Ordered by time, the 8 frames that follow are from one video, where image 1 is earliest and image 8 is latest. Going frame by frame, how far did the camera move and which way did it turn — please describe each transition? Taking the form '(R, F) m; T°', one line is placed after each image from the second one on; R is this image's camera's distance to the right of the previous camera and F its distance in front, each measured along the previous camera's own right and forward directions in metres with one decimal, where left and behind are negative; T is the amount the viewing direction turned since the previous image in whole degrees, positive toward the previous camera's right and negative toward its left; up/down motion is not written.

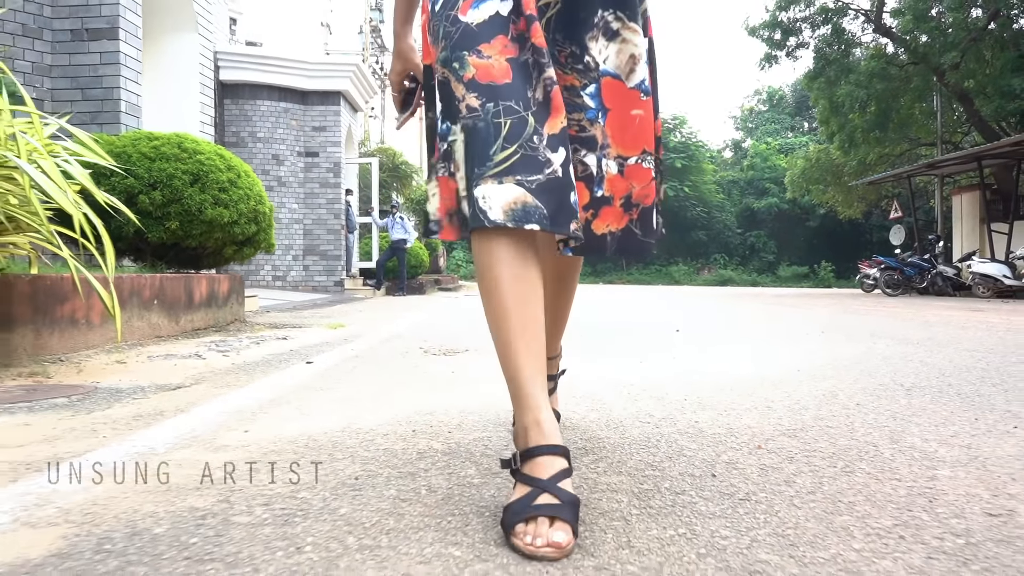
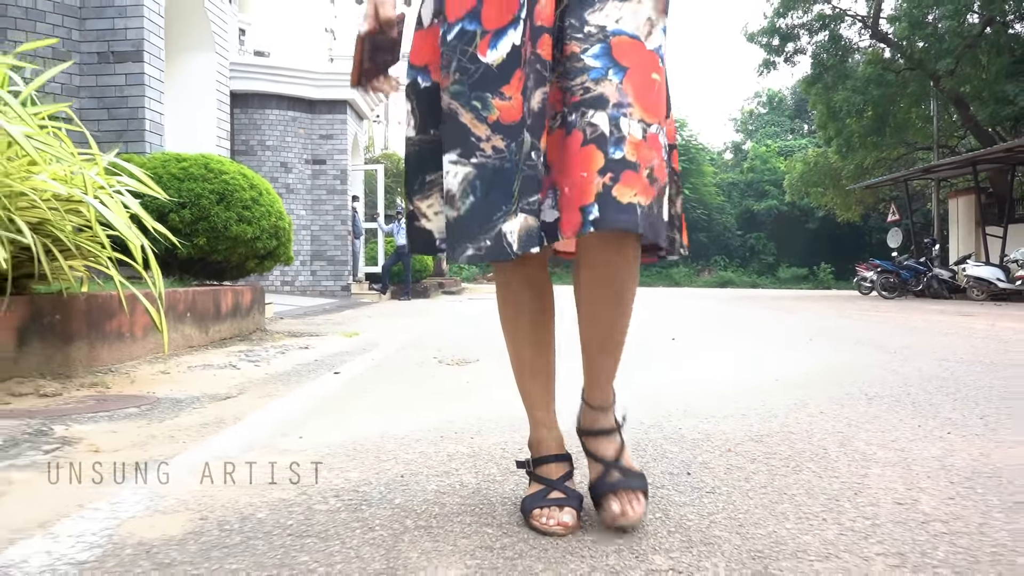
(0.0, -0.3) m; 0°
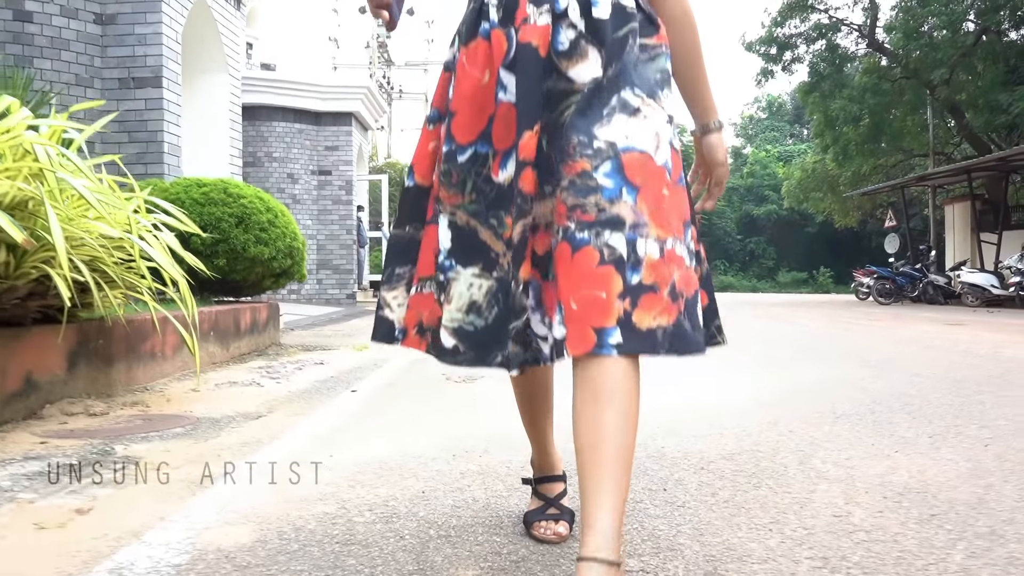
(0.0, -0.3) m; 0°
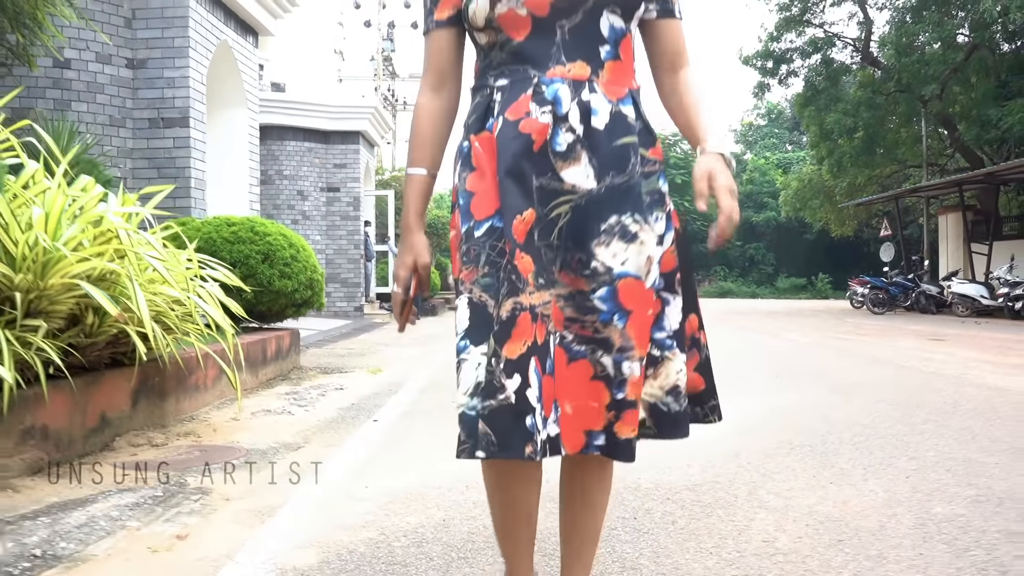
(0.0, -0.5) m; 0°
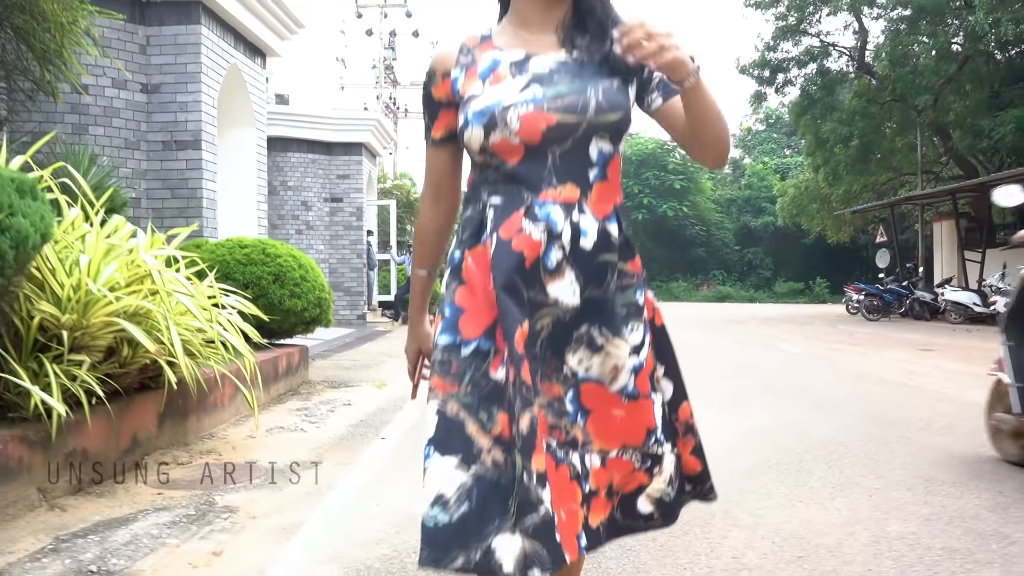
(0.0, -0.3) m; 0°
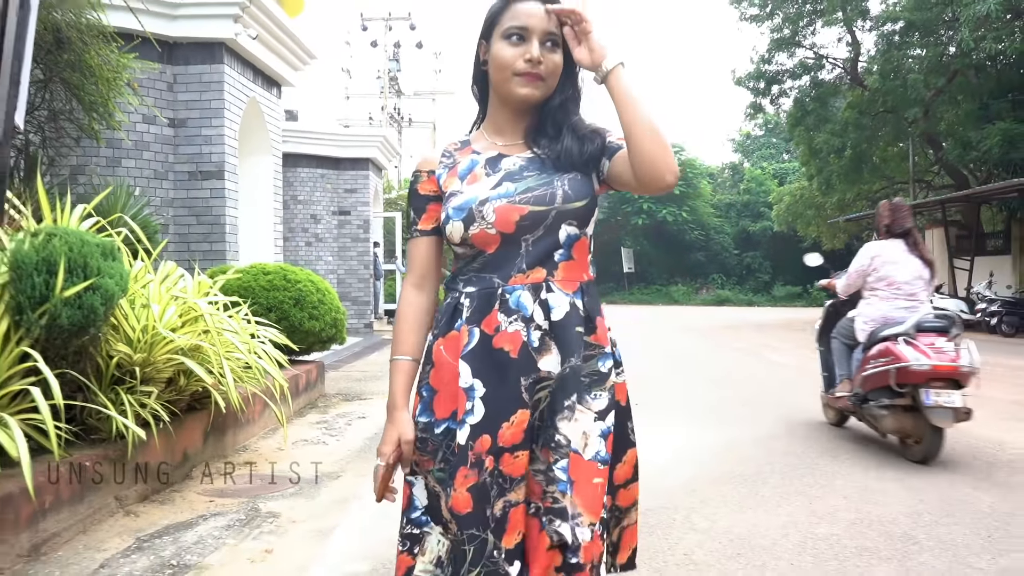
(0.0, -0.6) m; 0°
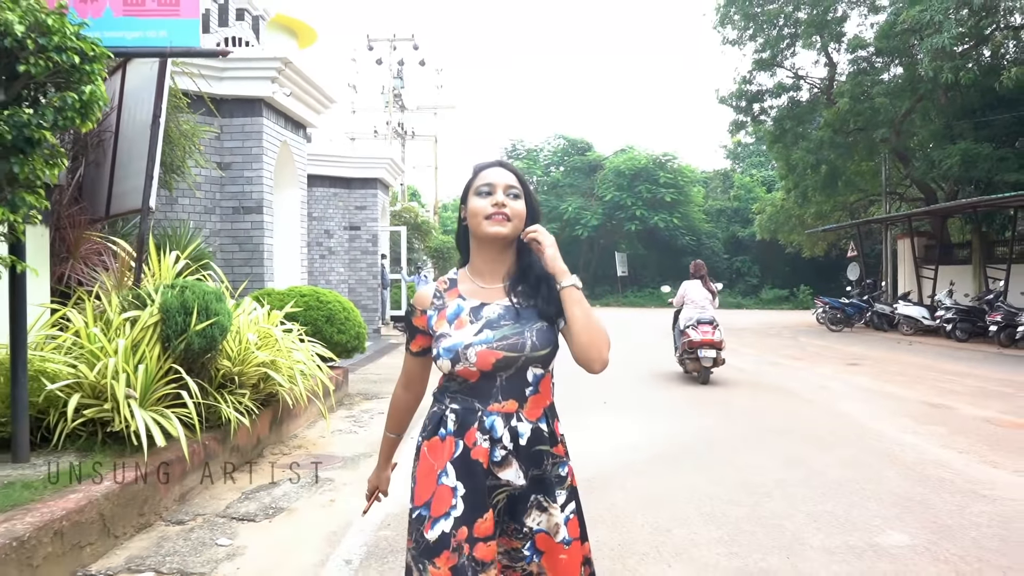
(+0.1, -1.4) m; 0°
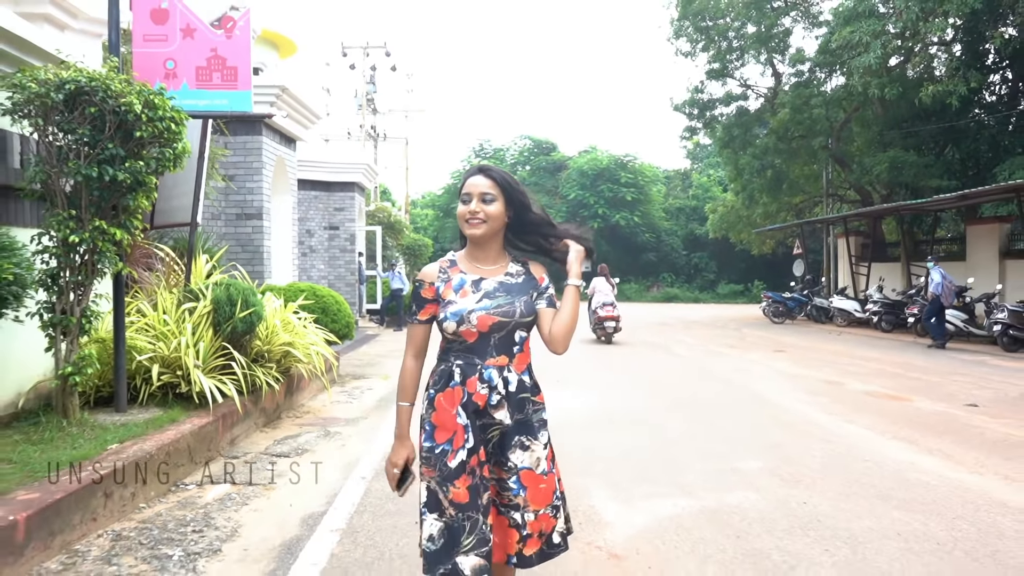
(0.0, -1.5) m; +2°
